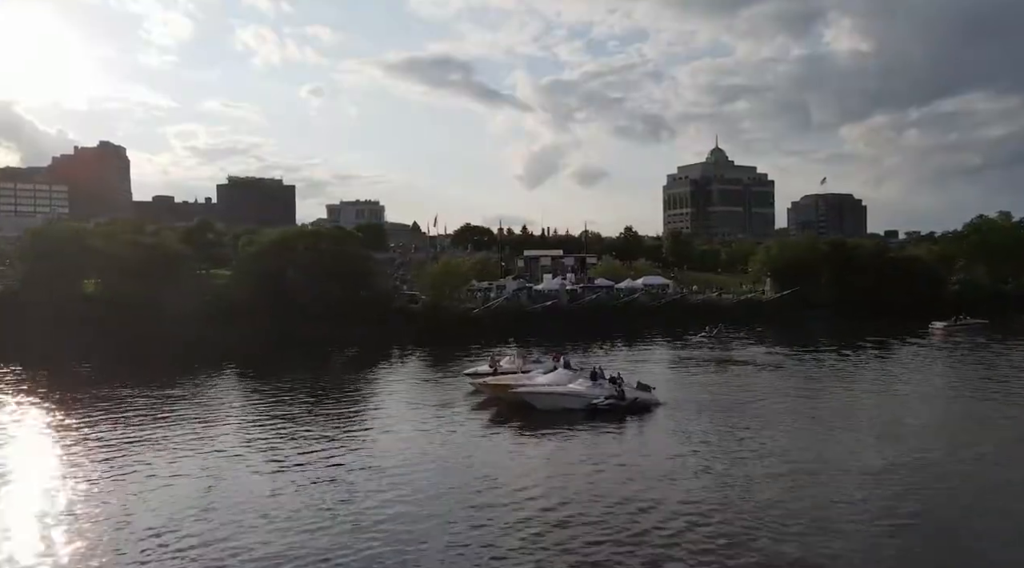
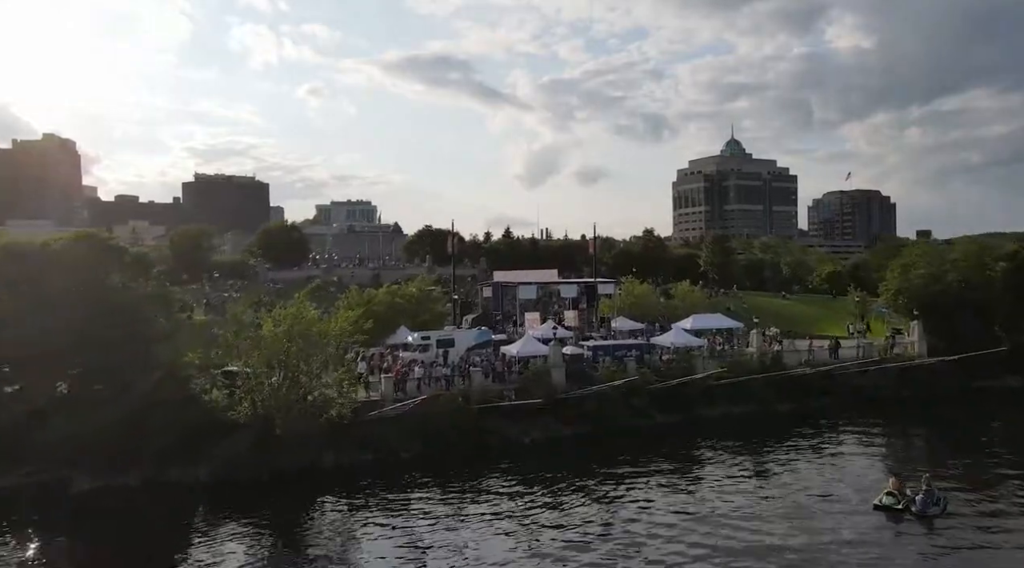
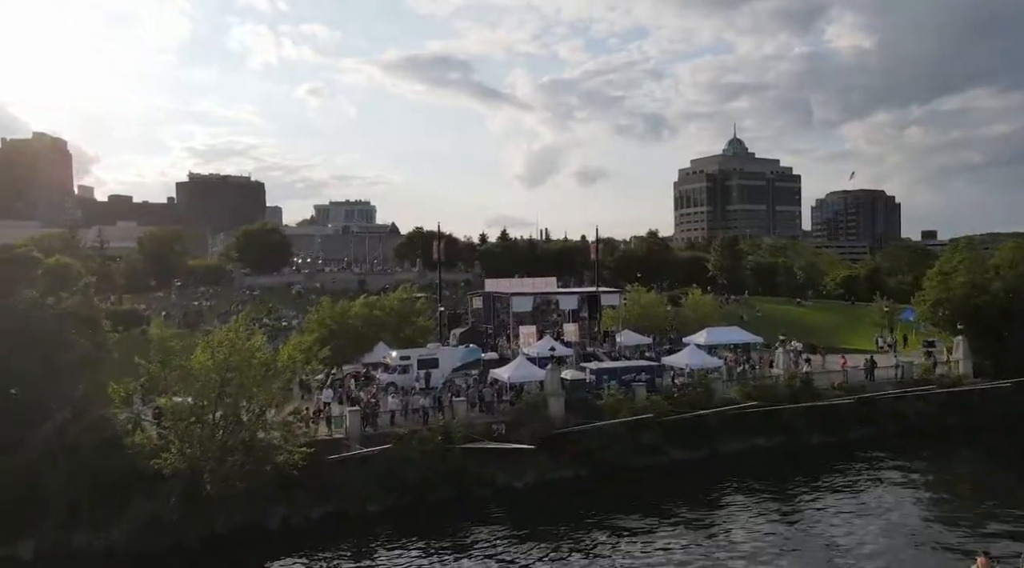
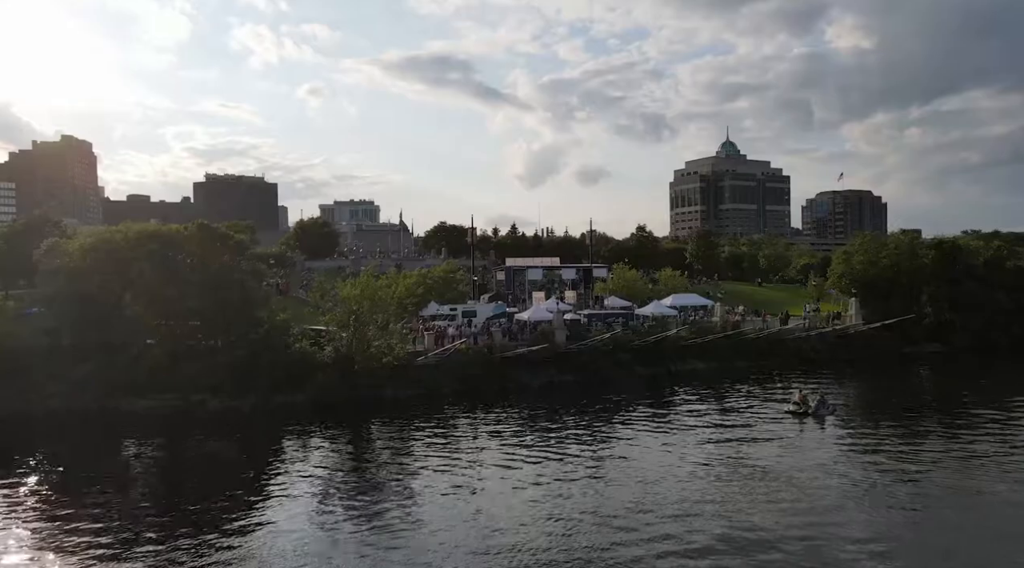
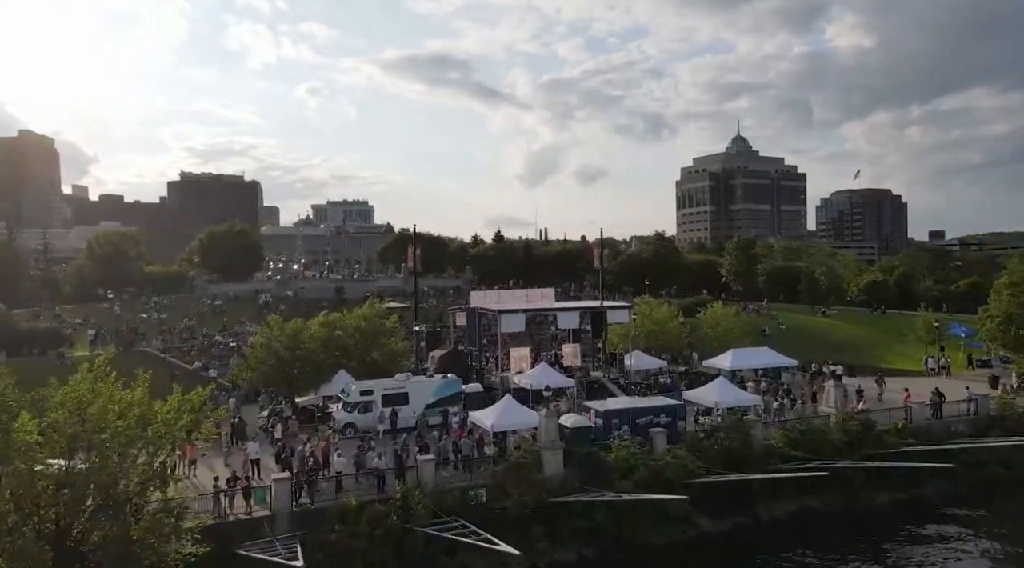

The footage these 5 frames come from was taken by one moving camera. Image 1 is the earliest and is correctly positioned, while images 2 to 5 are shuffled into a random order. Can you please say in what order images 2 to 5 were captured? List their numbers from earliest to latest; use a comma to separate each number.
4, 2, 3, 5
